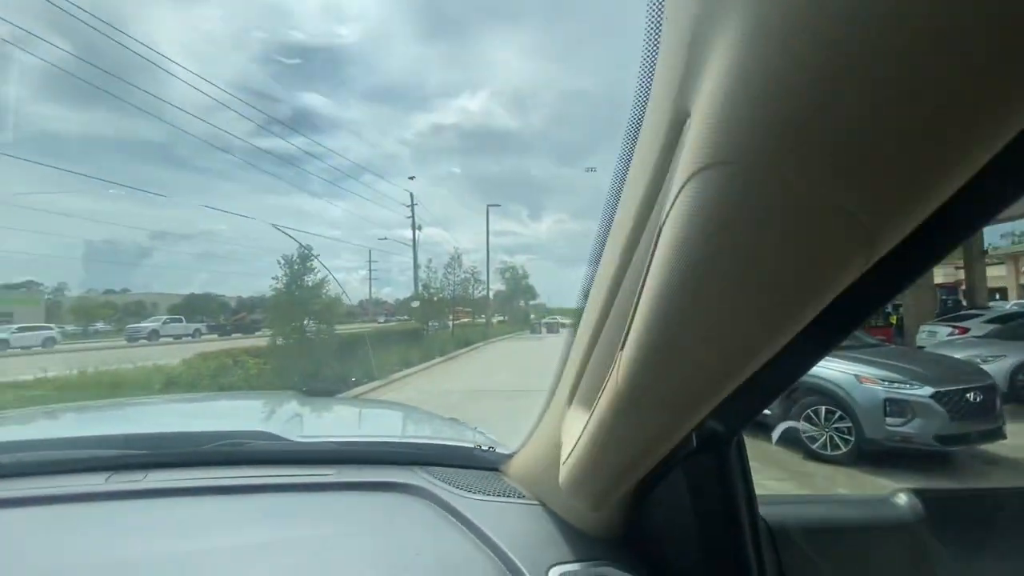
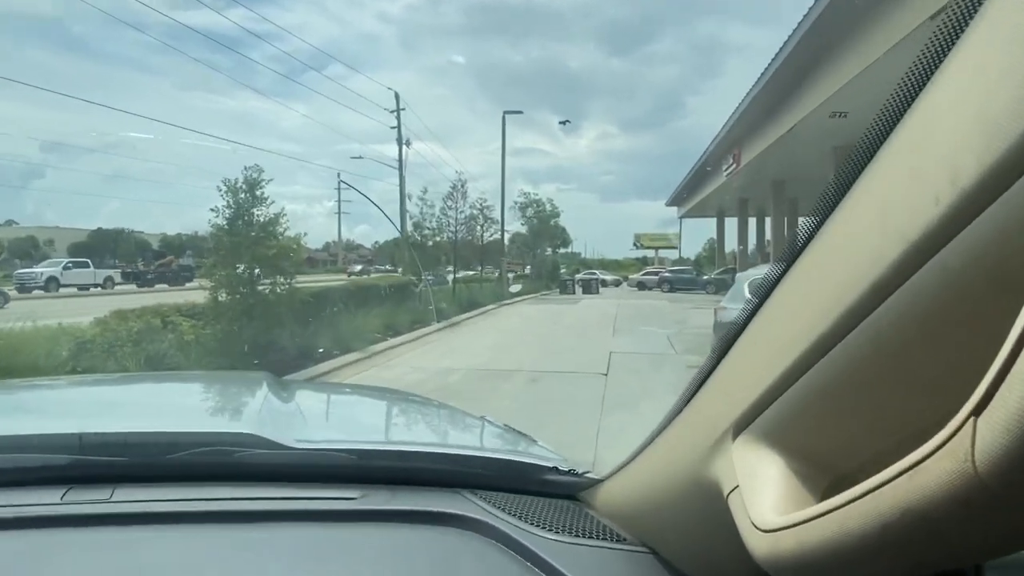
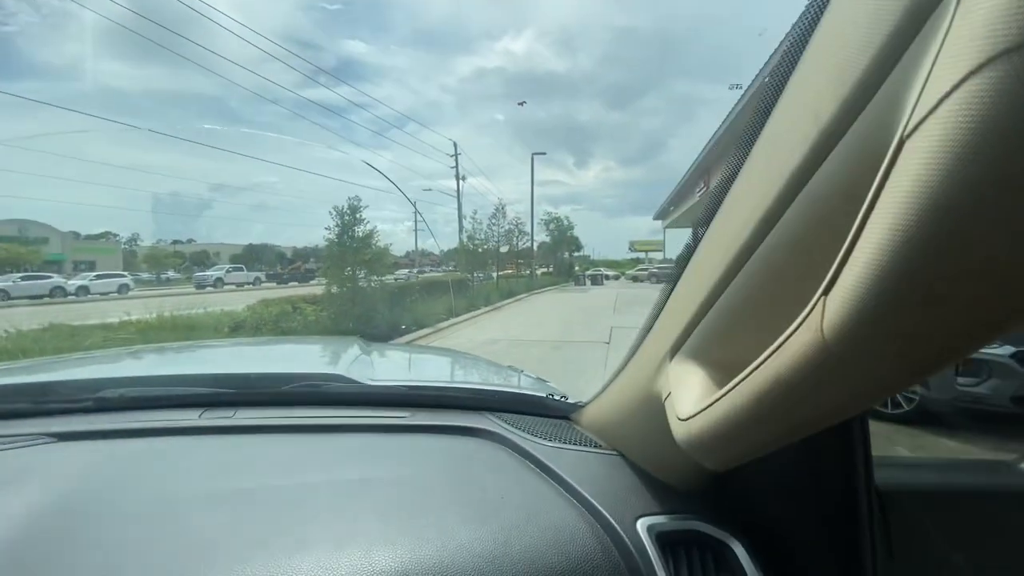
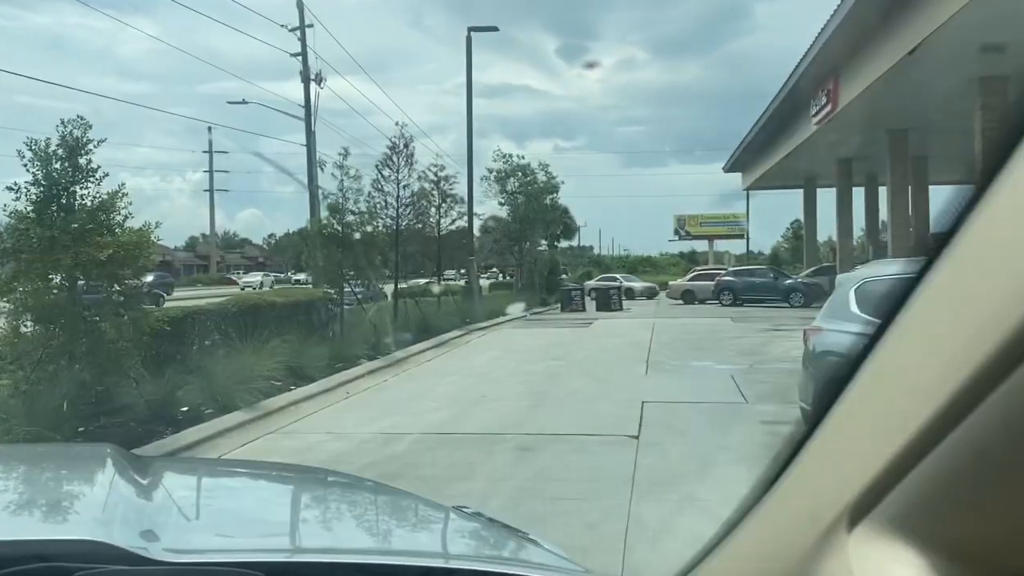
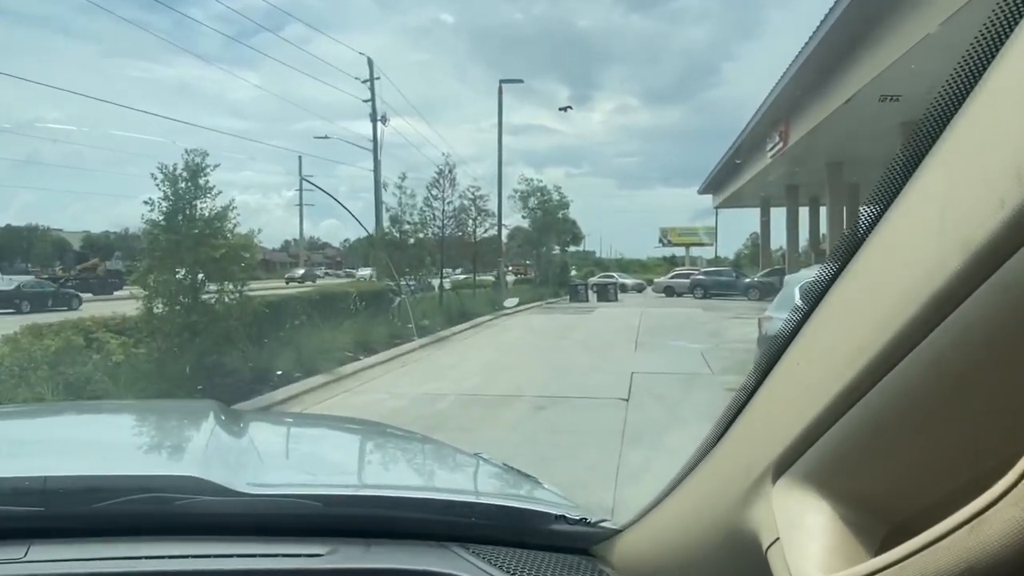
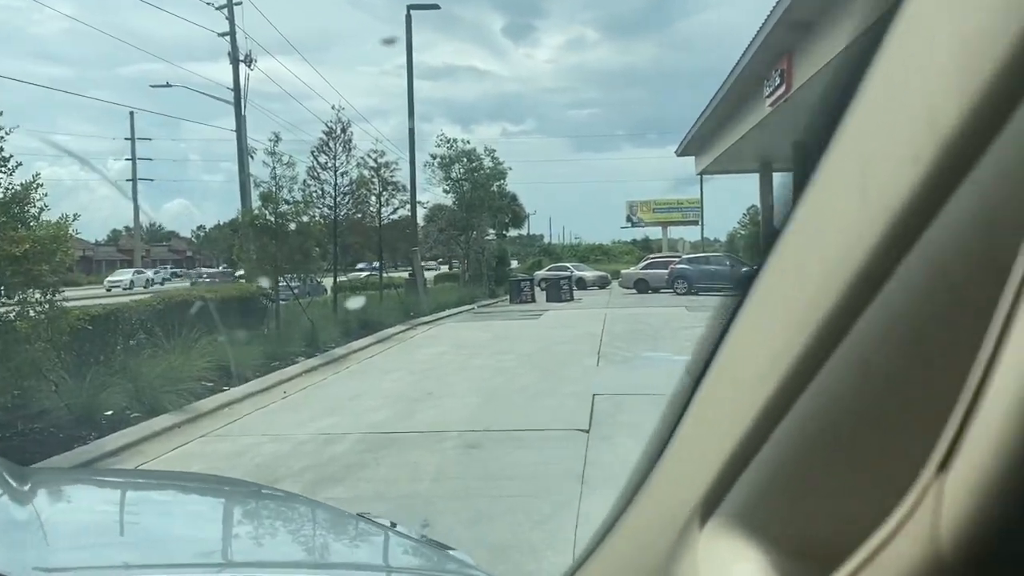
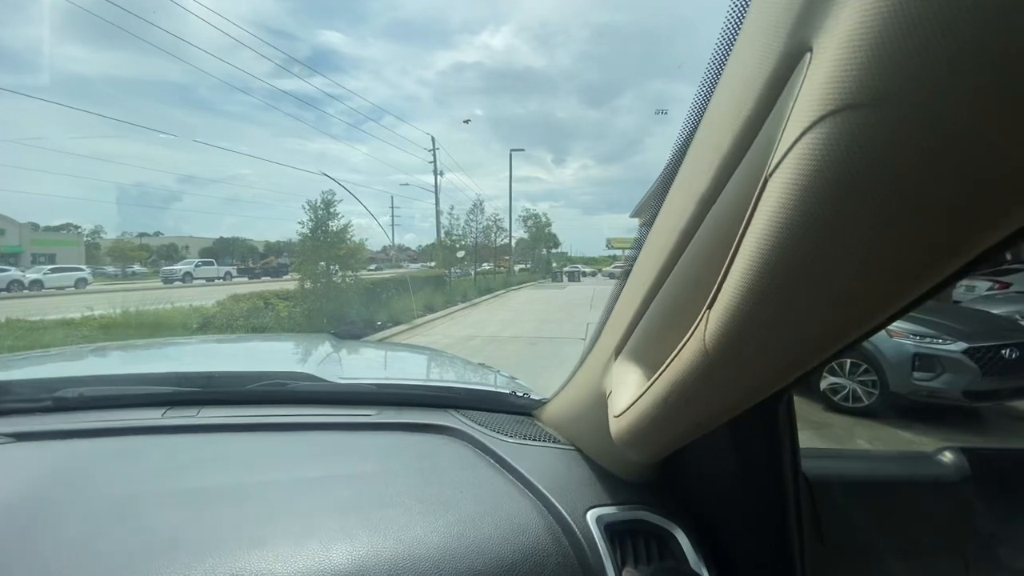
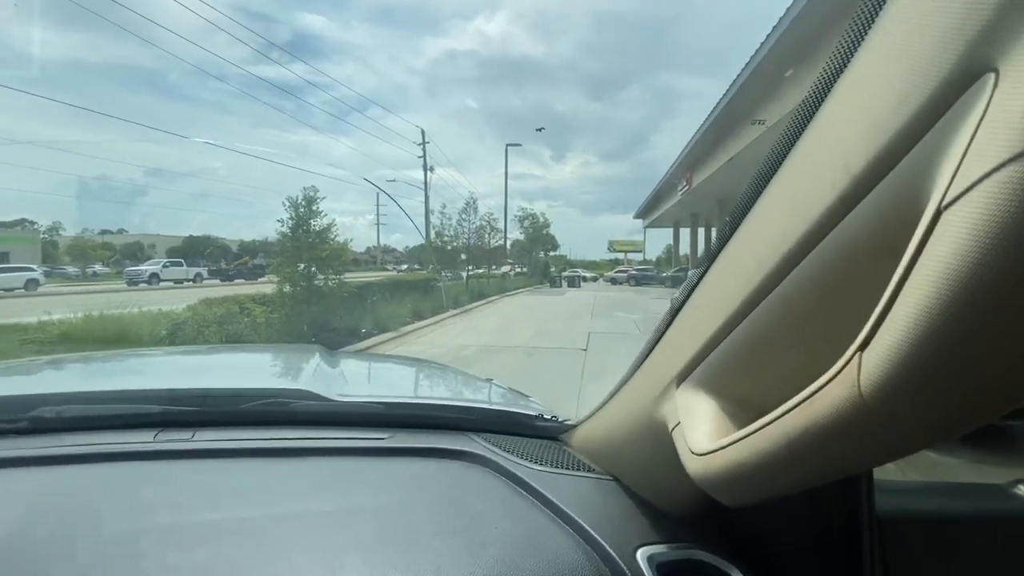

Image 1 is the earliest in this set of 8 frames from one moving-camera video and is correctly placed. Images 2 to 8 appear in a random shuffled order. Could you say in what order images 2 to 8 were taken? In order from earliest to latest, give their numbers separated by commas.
3, 7, 8, 2, 5, 4, 6
